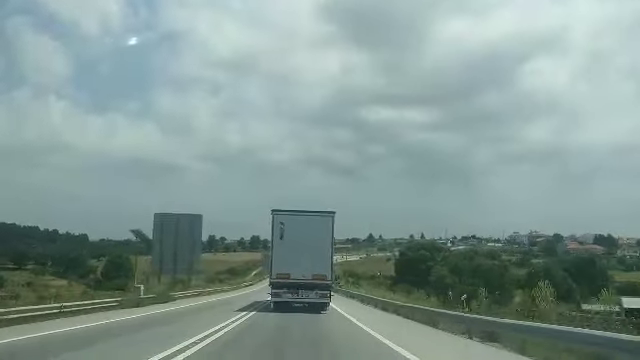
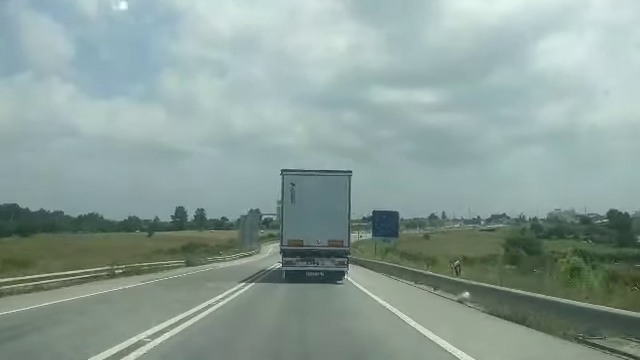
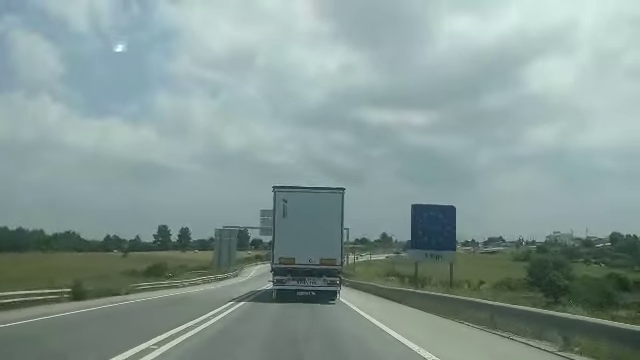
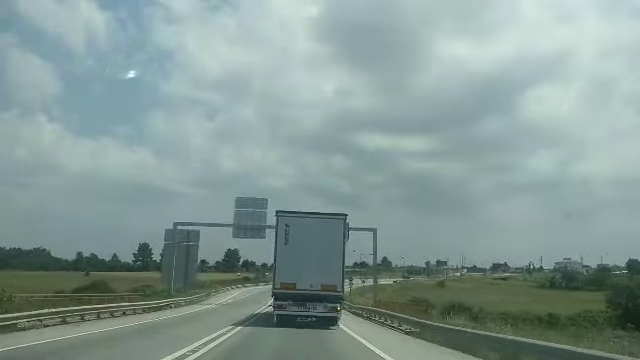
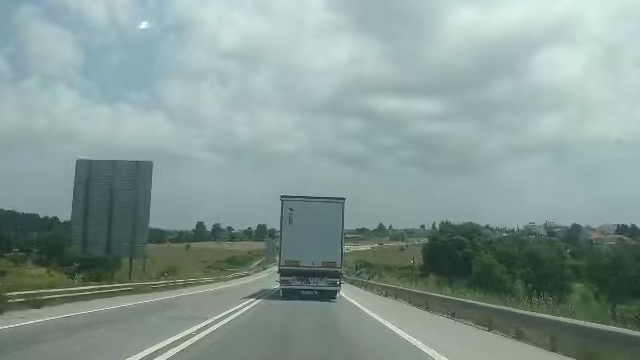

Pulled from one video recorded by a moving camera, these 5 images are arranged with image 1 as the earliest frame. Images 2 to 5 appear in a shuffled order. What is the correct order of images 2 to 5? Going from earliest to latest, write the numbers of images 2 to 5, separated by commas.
5, 2, 3, 4
